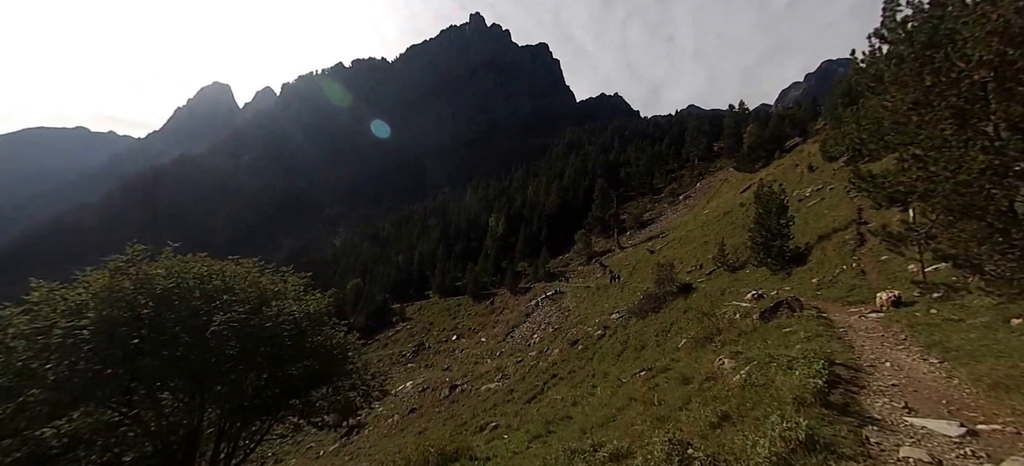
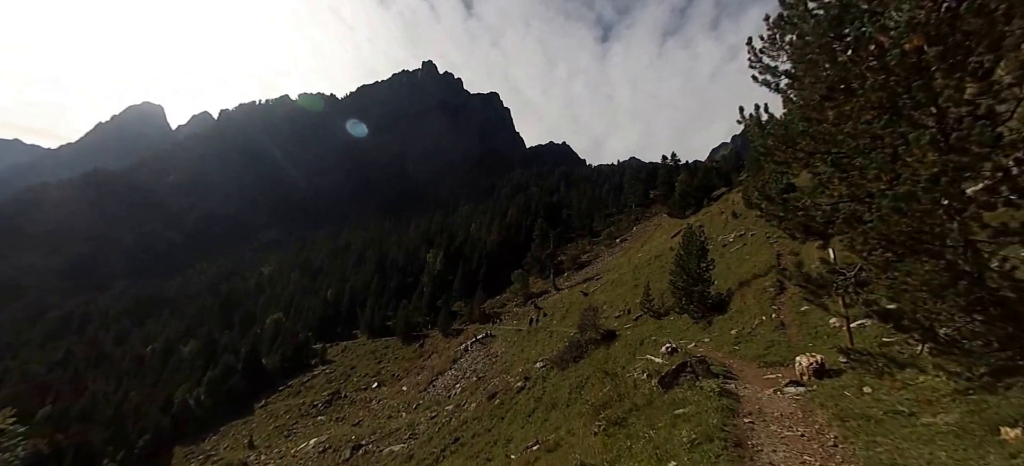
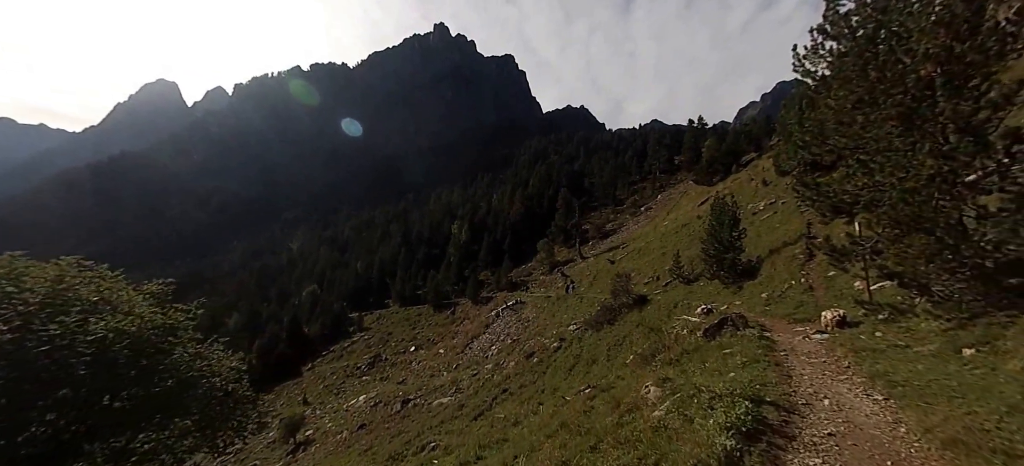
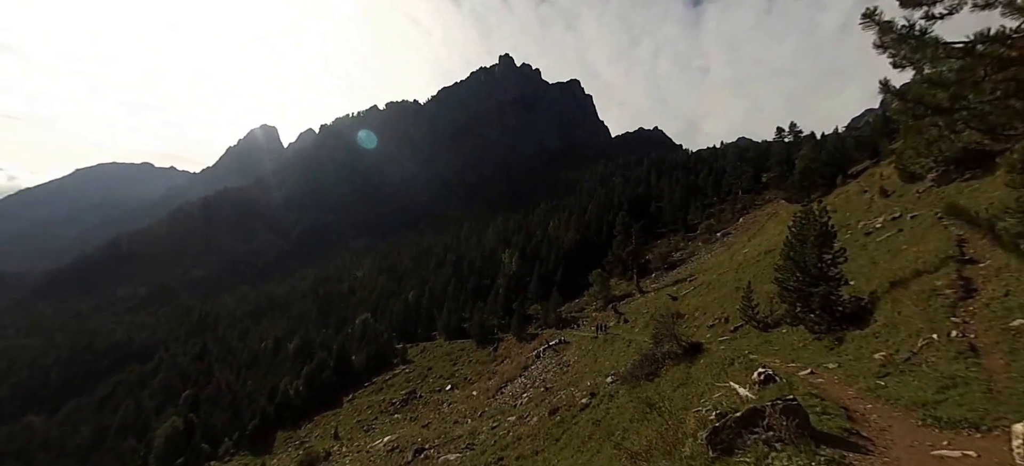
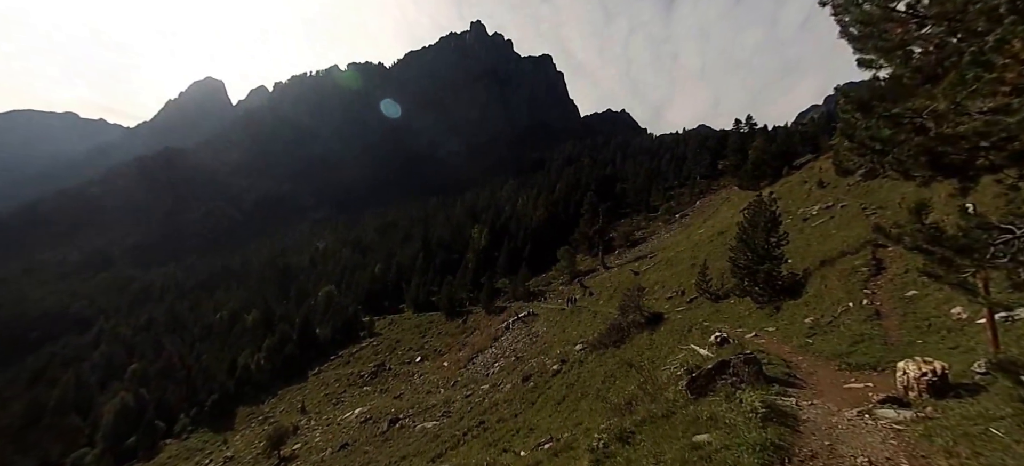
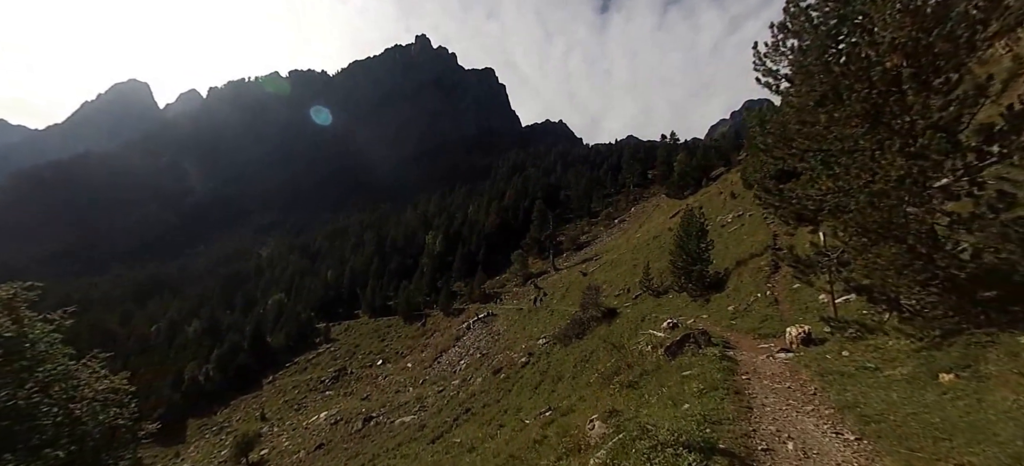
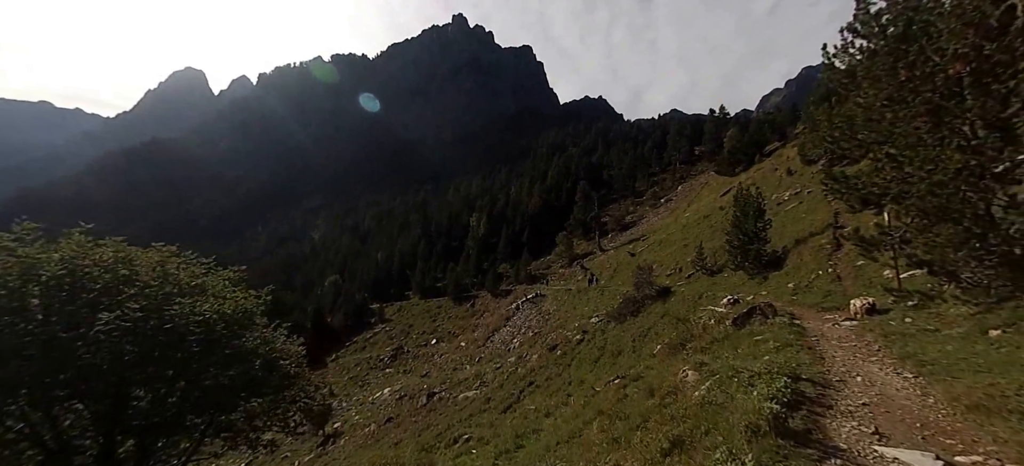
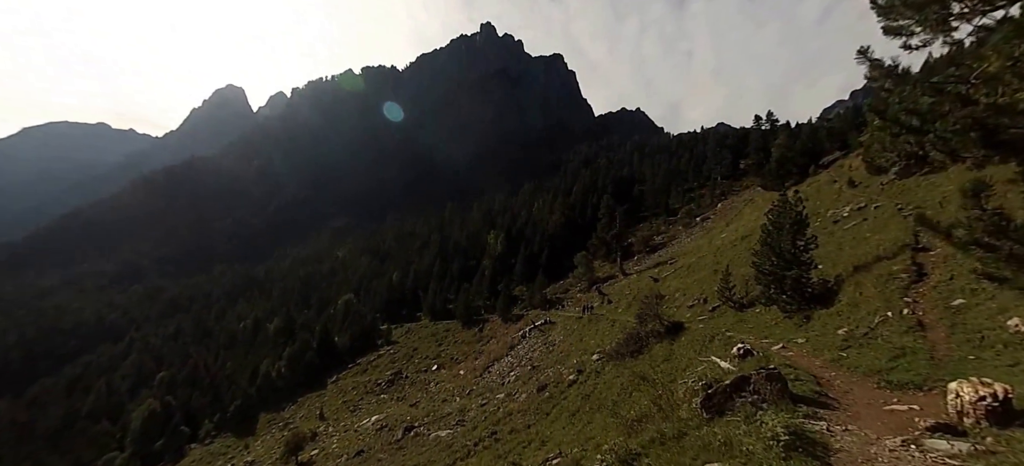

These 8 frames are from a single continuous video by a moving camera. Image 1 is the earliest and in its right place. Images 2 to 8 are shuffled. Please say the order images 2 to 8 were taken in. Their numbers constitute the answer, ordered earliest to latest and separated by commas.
7, 3, 6, 2, 5, 8, 4
